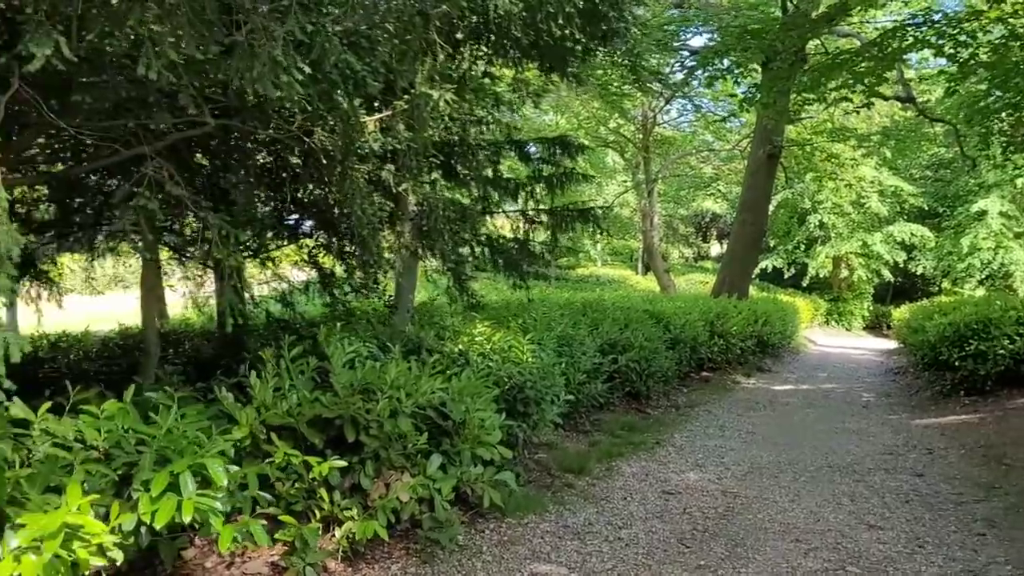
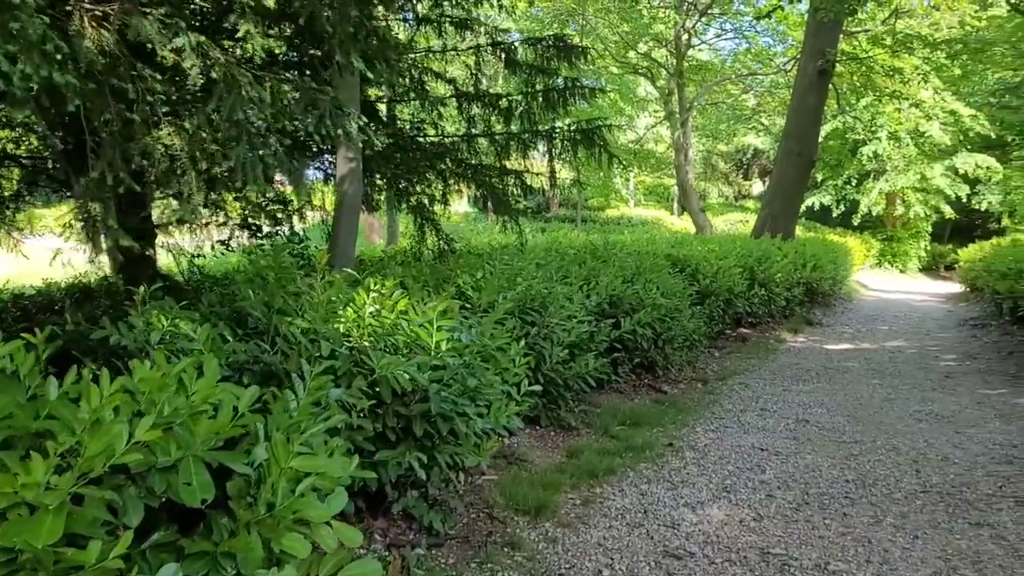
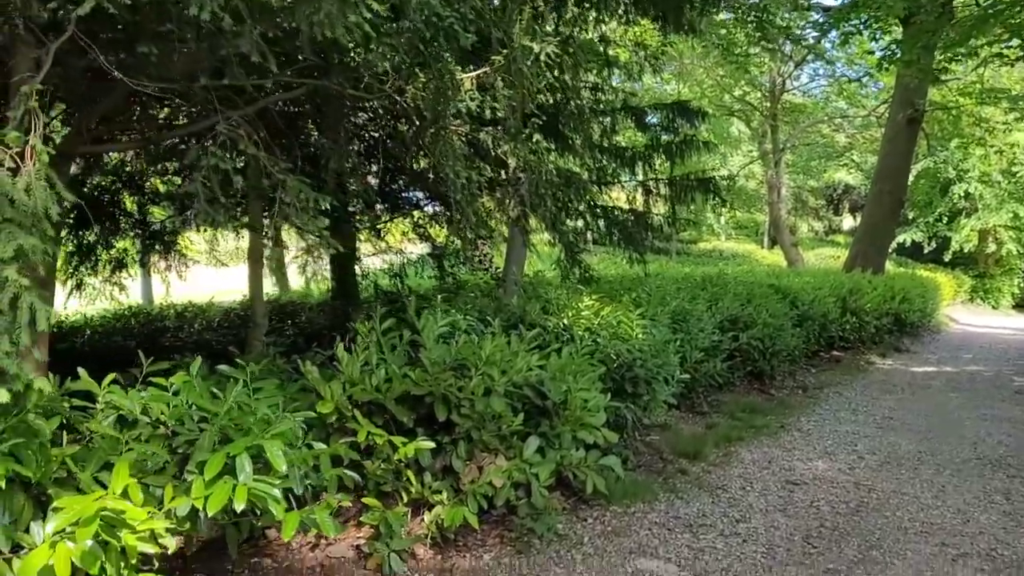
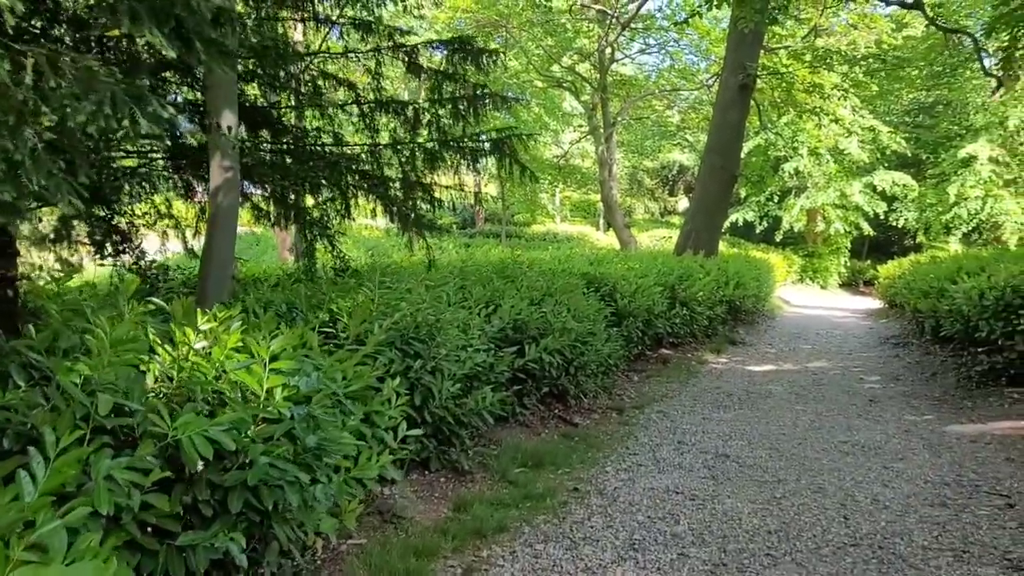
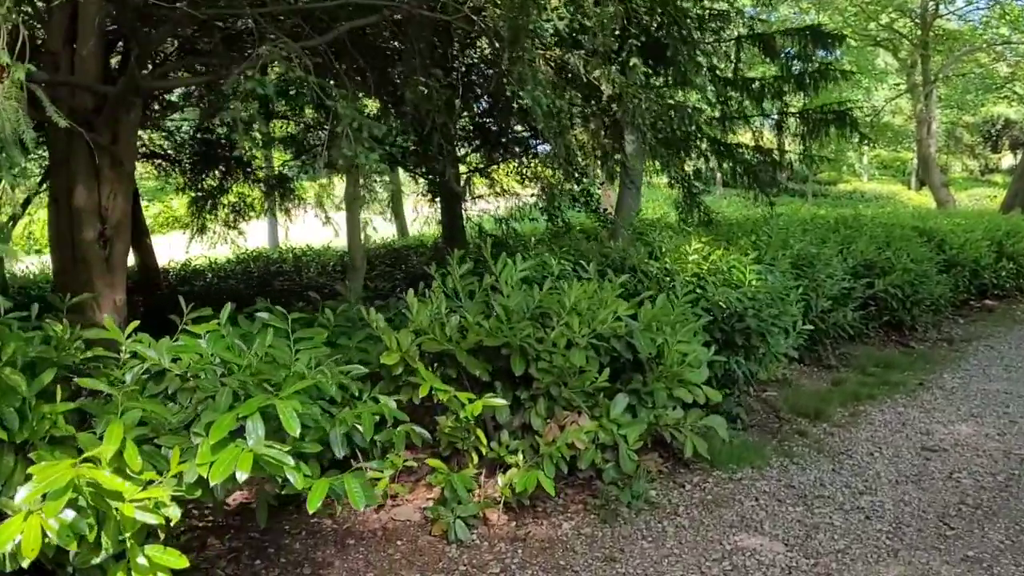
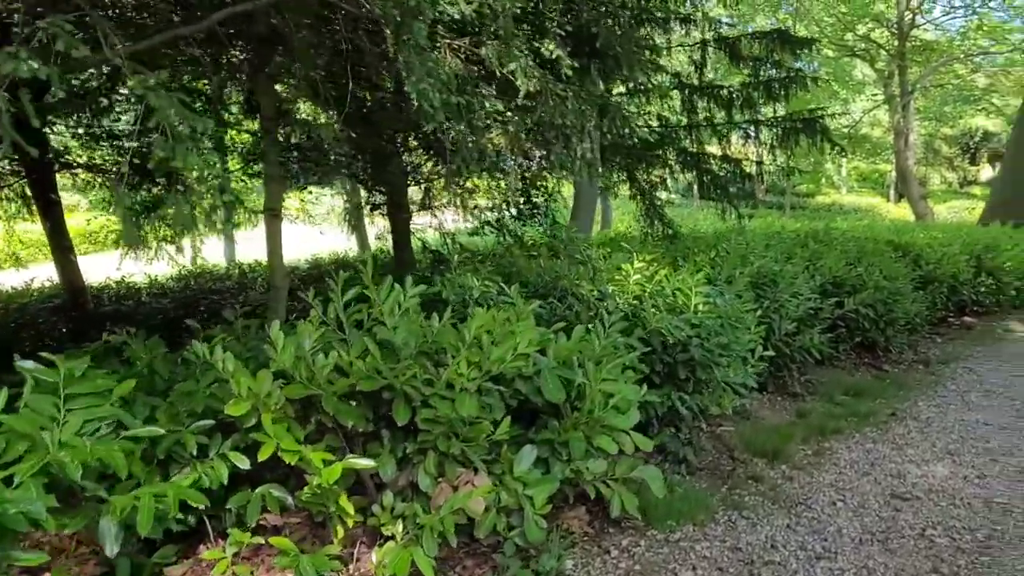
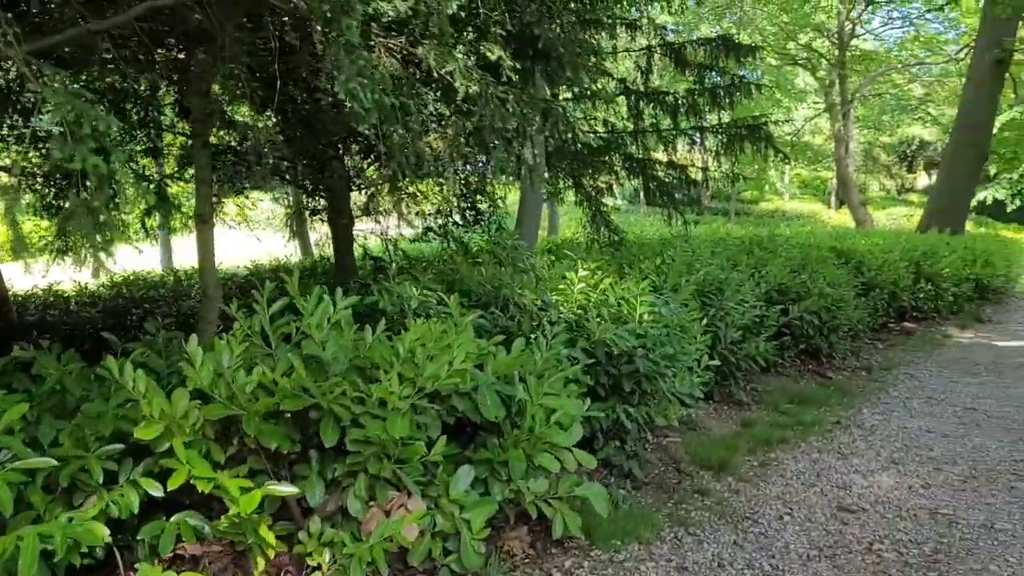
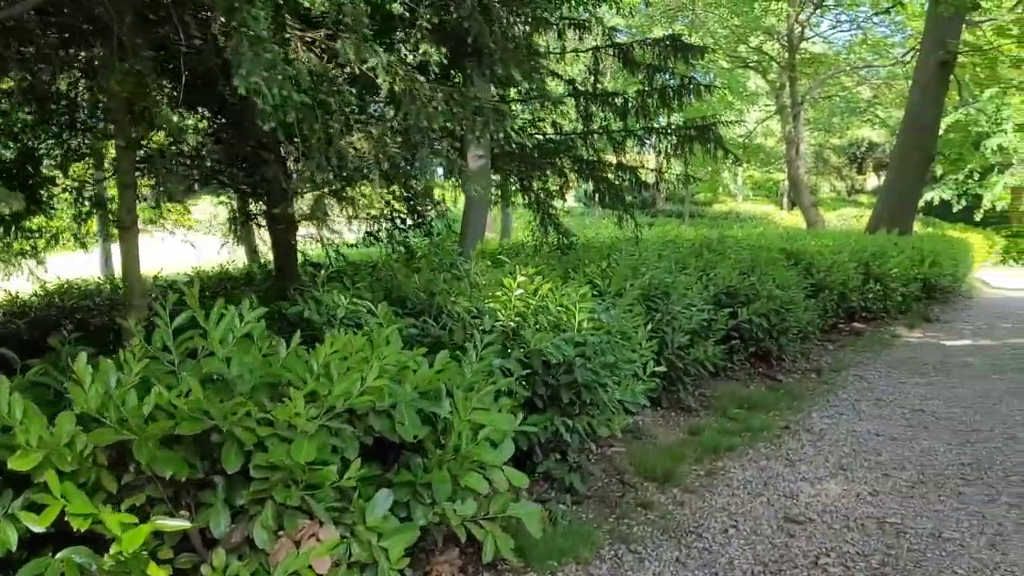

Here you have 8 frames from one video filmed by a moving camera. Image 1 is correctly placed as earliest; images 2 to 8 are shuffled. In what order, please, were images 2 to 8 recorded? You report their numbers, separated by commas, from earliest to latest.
3, 5, 6, 7, 8, 2, 4
